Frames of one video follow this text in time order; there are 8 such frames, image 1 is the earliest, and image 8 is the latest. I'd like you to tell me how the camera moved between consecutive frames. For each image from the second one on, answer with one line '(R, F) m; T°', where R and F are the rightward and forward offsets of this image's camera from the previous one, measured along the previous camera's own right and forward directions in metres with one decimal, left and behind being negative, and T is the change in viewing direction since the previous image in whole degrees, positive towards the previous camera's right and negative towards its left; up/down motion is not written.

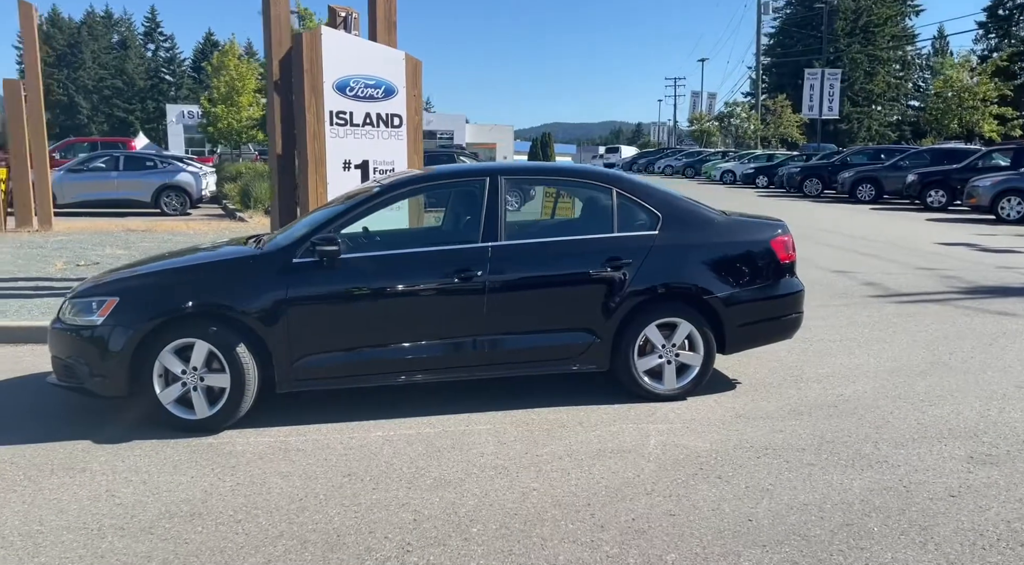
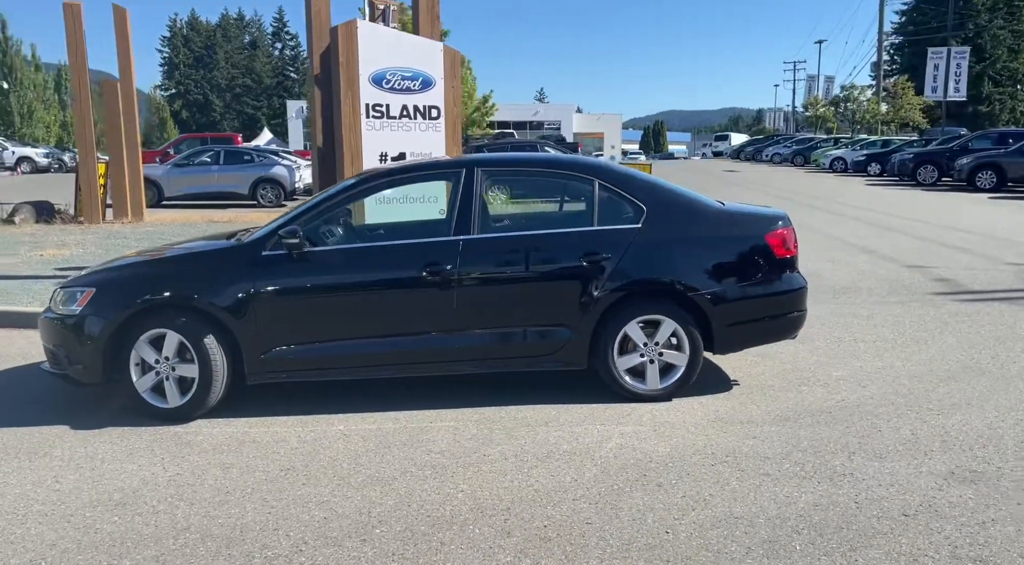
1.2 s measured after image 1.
(+0.8, +0.2) m; -7°
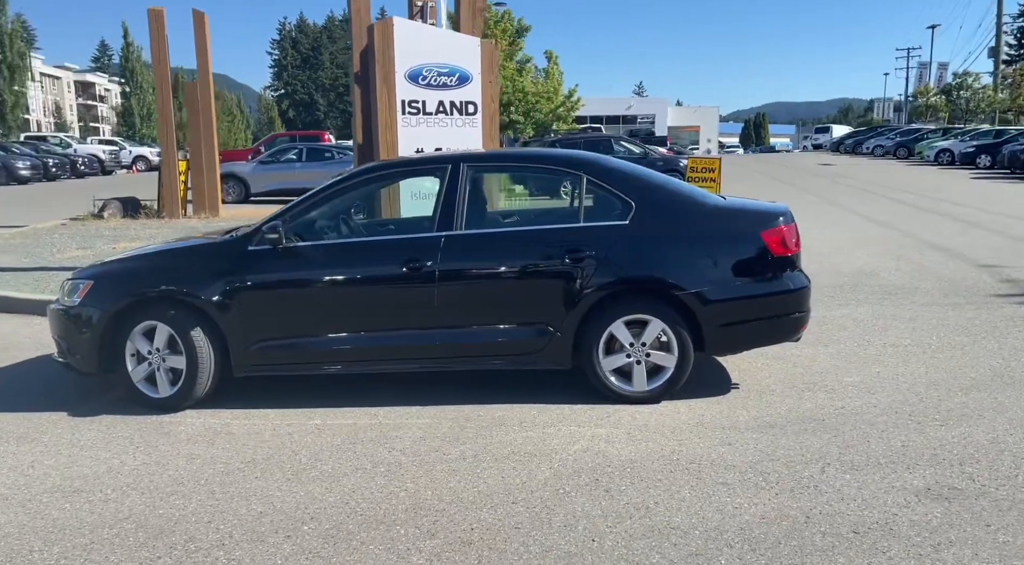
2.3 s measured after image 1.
(+0.6, +0.1) m; -6°
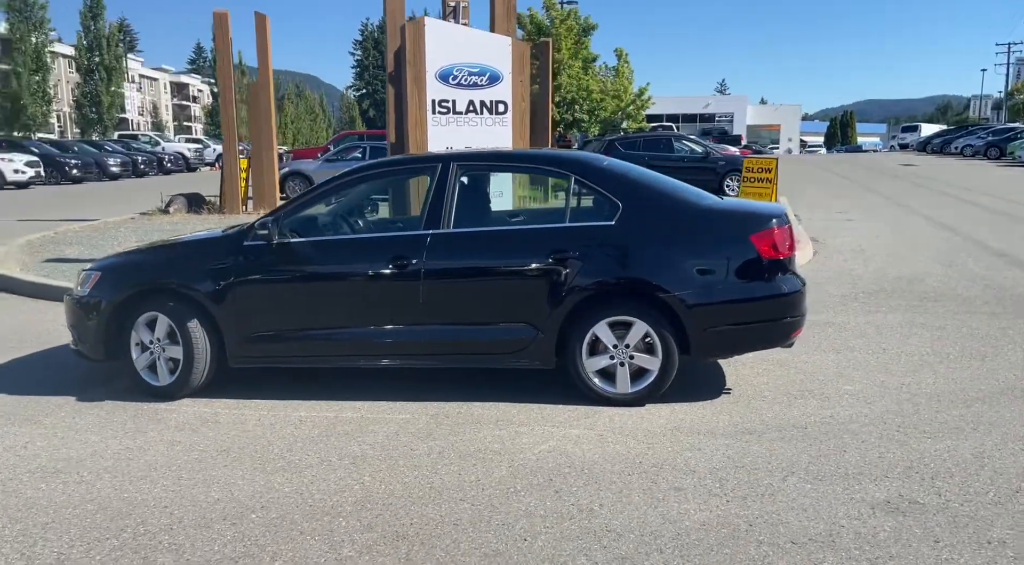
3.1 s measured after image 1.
(+0.5, 0.0) m; -5°
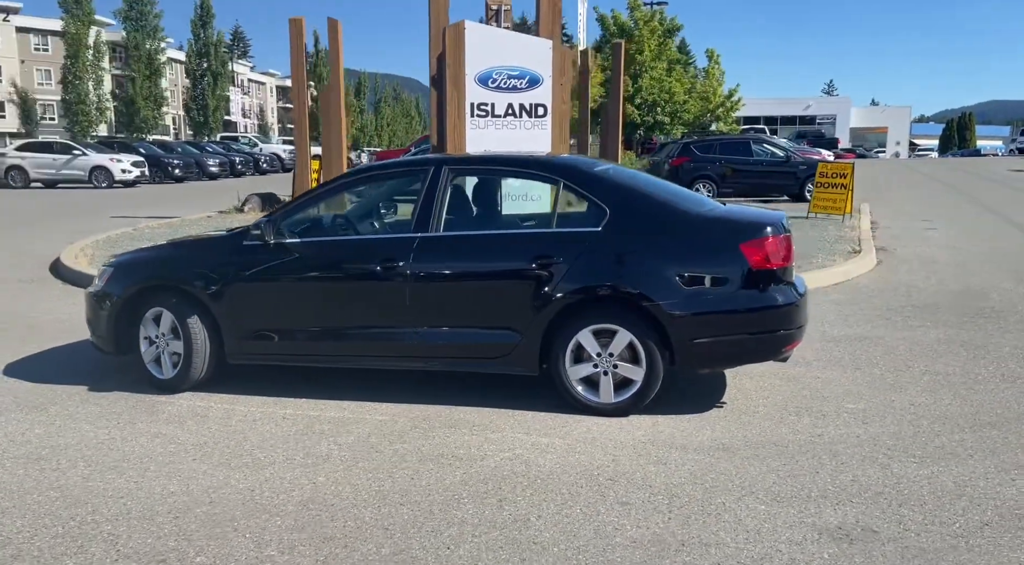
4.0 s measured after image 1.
(+0.6, +0.1) m; -6°
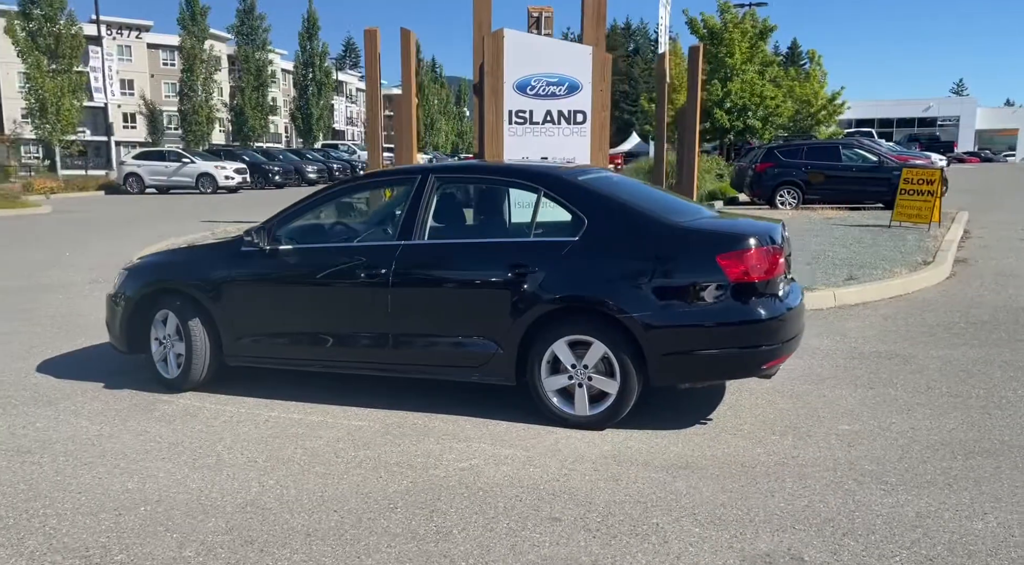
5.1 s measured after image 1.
(+0.7, +0.1) m; -6°
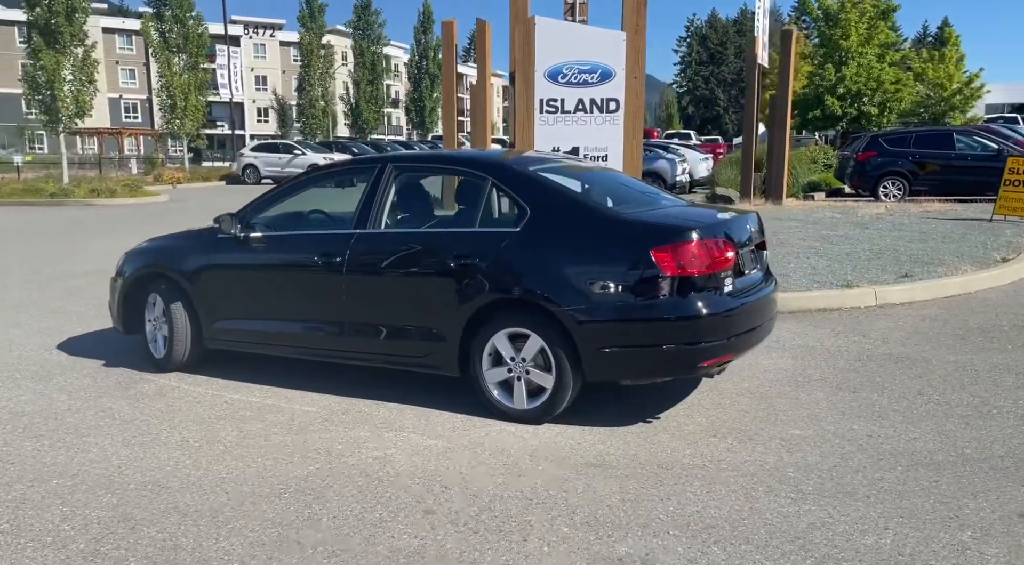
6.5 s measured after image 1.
(+1.0, +0.1) m; -7°
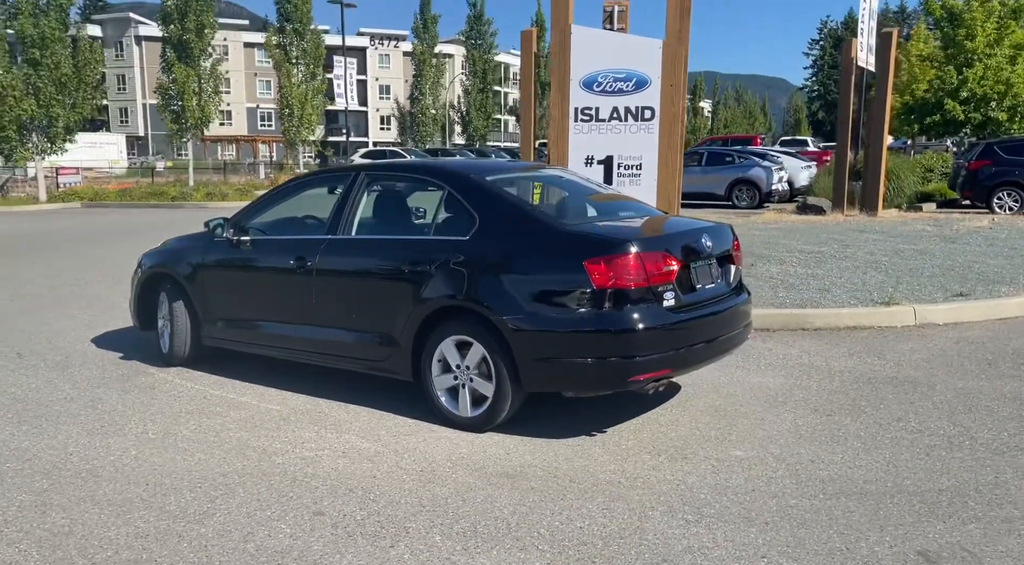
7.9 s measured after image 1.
(+0.9, 0.0) m; -7°
